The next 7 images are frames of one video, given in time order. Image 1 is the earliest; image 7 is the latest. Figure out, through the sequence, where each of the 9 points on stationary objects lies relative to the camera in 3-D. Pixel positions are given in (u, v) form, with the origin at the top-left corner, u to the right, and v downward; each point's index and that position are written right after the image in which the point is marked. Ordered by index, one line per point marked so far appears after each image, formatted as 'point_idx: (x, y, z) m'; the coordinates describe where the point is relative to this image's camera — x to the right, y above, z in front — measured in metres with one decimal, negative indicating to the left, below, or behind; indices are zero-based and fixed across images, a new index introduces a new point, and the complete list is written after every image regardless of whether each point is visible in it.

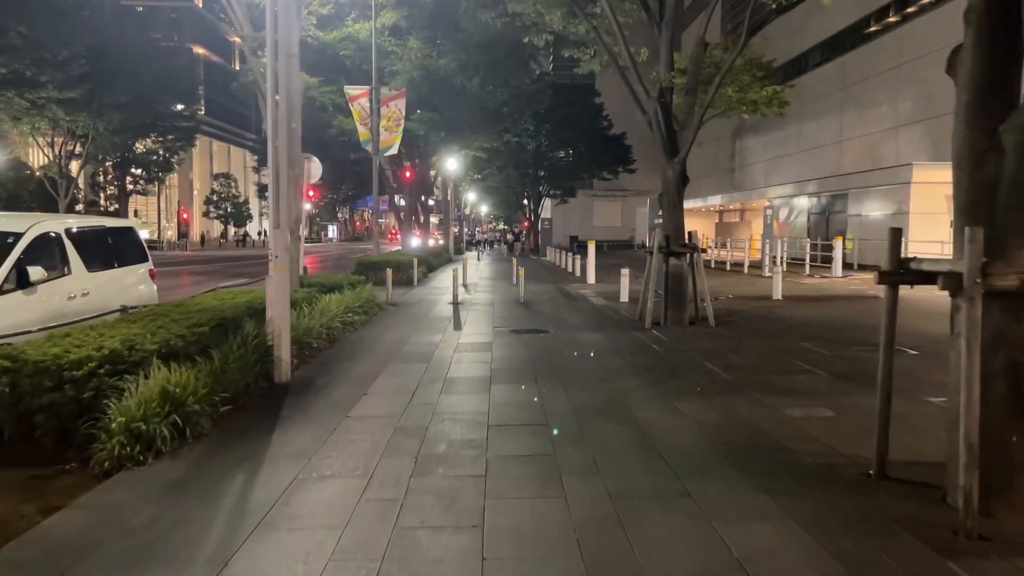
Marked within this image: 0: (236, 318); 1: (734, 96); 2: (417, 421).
0: (-3.1, -0.3, +9.4) m
1: (+4.0, +3.5, +15.1) m
2: (-0.8, -1.2, +7.3) m
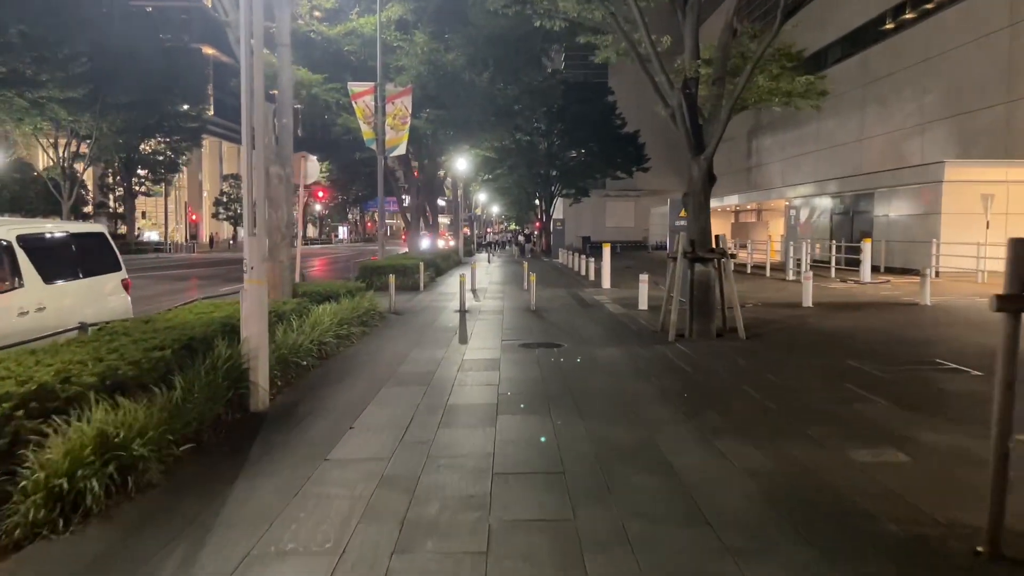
0: (-3.0, -0.5, +8.2) m
1: (+4.2, +3.3, +13.9) m
2: (-0.8, -1.3, +6.1) m
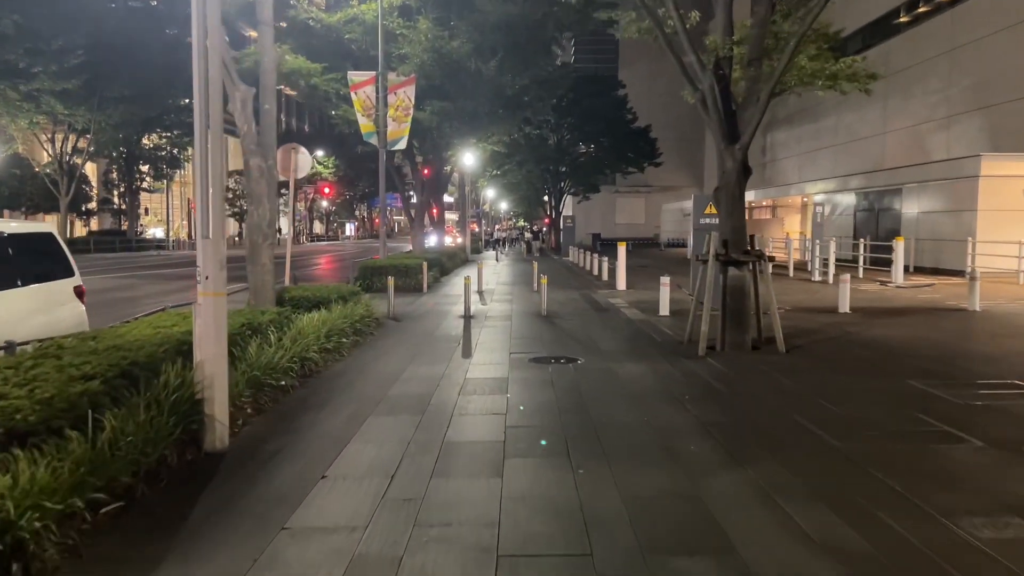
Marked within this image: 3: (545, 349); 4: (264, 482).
0: (-2.9, -0.6, +6.8) m
1: (+4.3, +3.2, +12.4) m
2: (-0.7, -1.4, +4.7) m
3: (+0.5, -0.9, +11.8) m
4: (-1.8, -1.4, +6.0) m
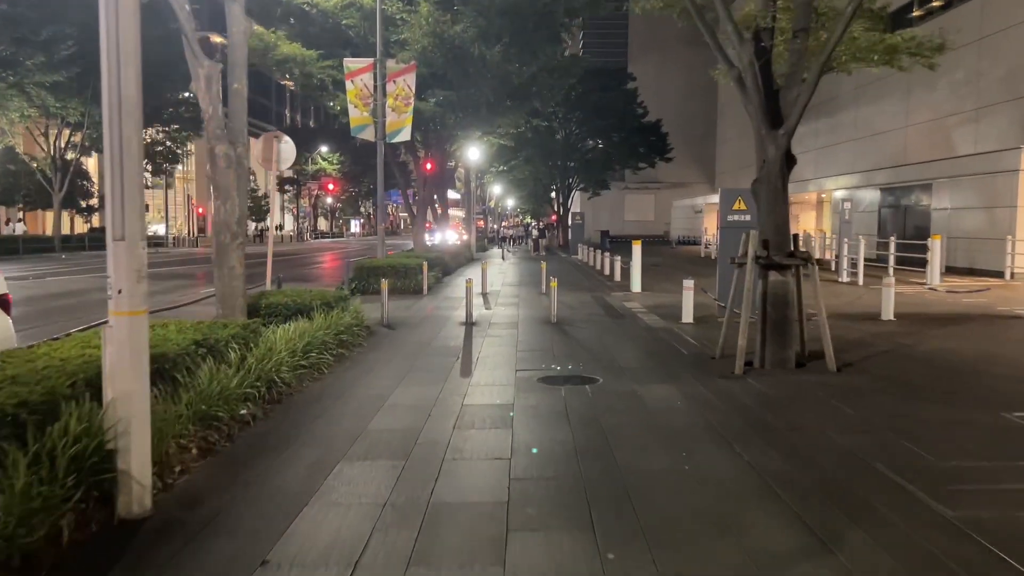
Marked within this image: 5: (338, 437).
0: (-2.9, -0.7, +5.3) m
1: (+4.4, +3.2, +10.8) m
2: (-0.7, -1.6, +3.2) m
3: (+0.6, -1.0, +10.3) m
4: (-1.8, -1.5, +4.5) m
5: (-1.5, -1.3, +7.2) m
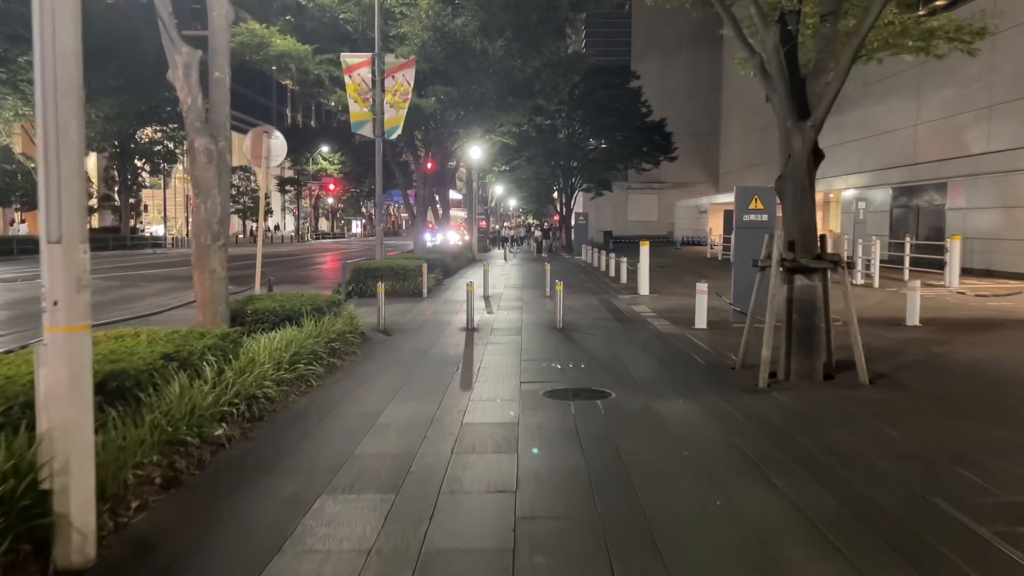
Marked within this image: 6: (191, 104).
0: (-2.9, -0.7, +4.5) m
1: (+4.4, +3.1, +10.0) m
2: (-0.7, -1.6, +2.4) m
3: (+0.6, -1.0, +9.5) m
4: (-1.7, -1.6, +3.7) m
5: (-1.5, -1.3, +6.4) m
6: (-3.5, +2.0, +9.1) m
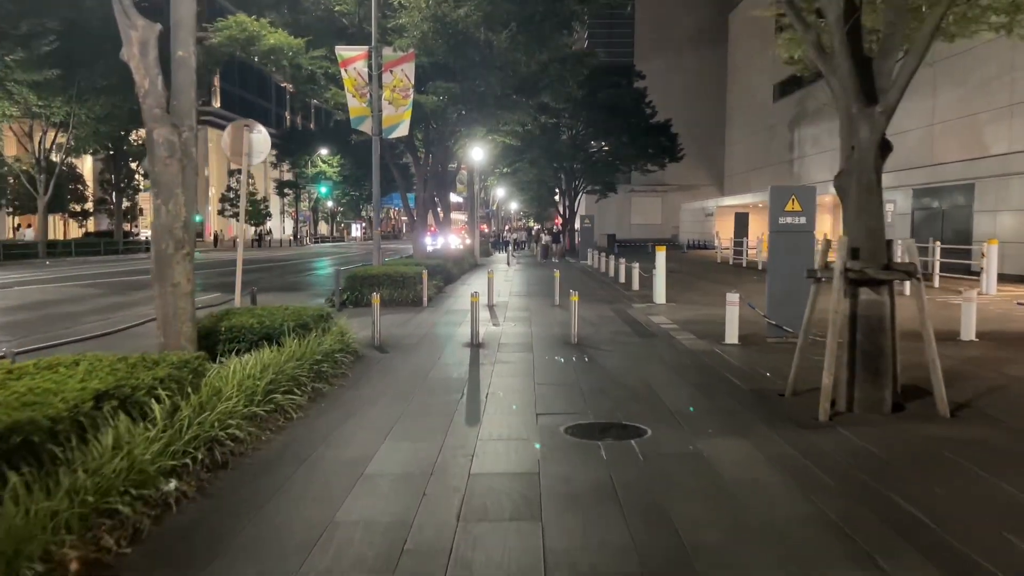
0: (-2.7, -0.9, +3.1) m
1: (+4.6, +3.0, +8.6) m
2: (-0.5, -1.7, +1.0) m
3: (+0.7, -1.2, +8.1) m
4: (-1.6, -1.7, +2.3) m
5: (-1.3, -1.5, +5.0) m
6: (-3.4, +1.9, +7.7) m
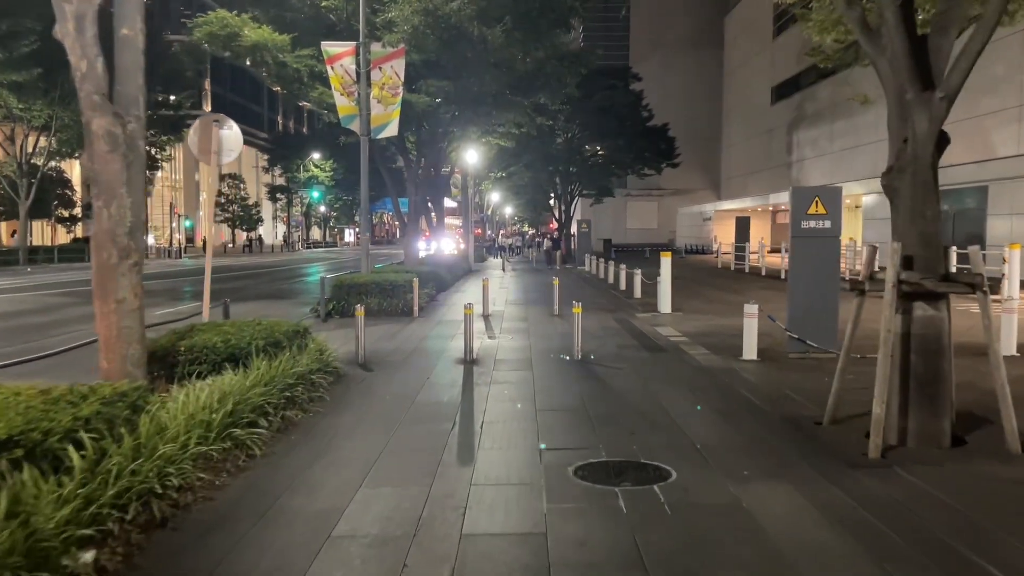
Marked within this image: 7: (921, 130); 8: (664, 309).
0: (-2.7, -1.0, +2.0) m
1: (+4.6, +2.8, +7.6) m
2: (-0.5, -1.8, -0.1) m
3: (+0.7, -1.3, +7.0) m
4: (-1.6, -1.8, +1.2) m
5: (-1.3, -1.6, +3.9) m
6: (-3.4, +1.7, +6.6) m
7: (+3.2, +1.2, +6.6) m
8: (+3.1, -0.4, +17.4) m
